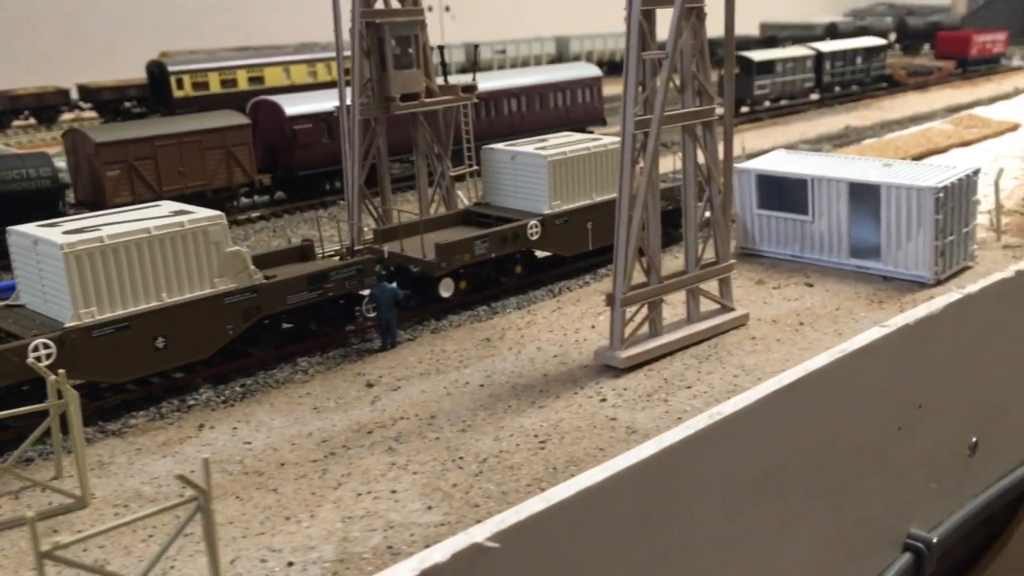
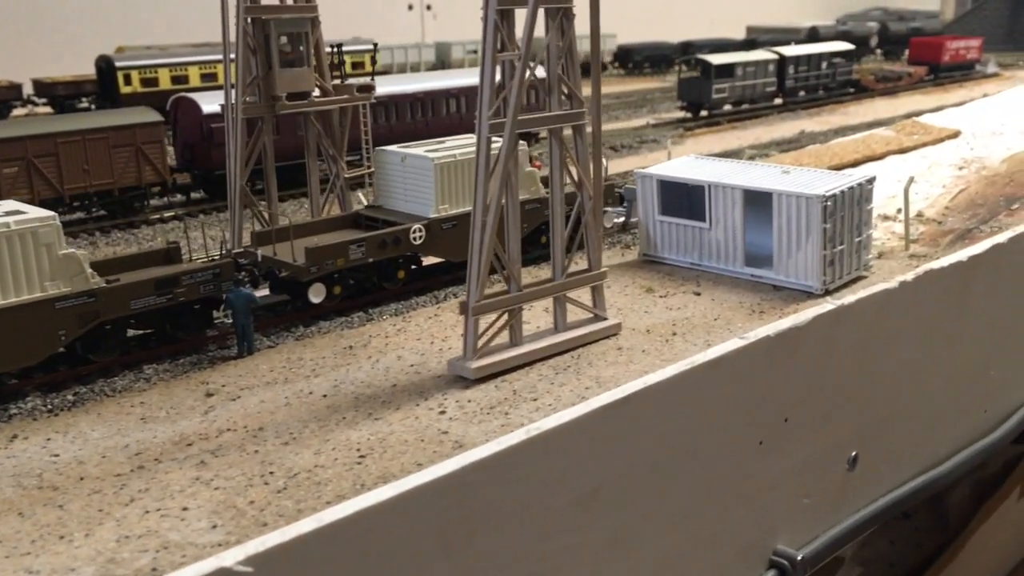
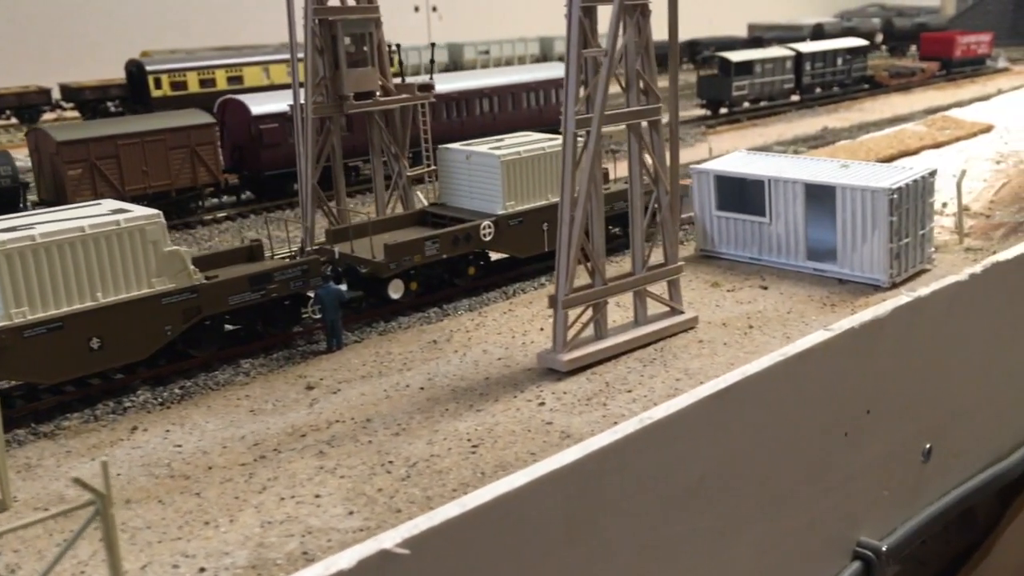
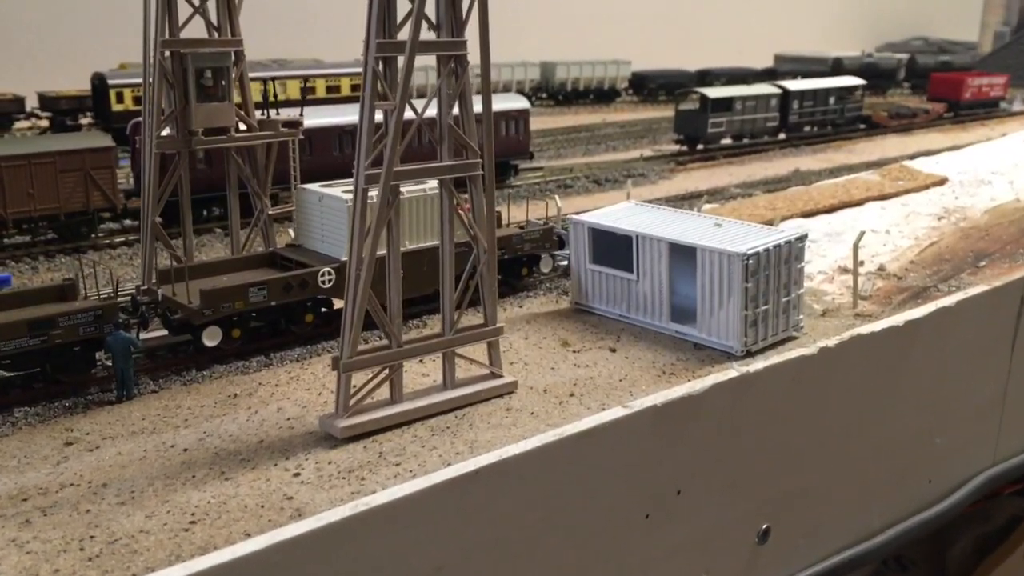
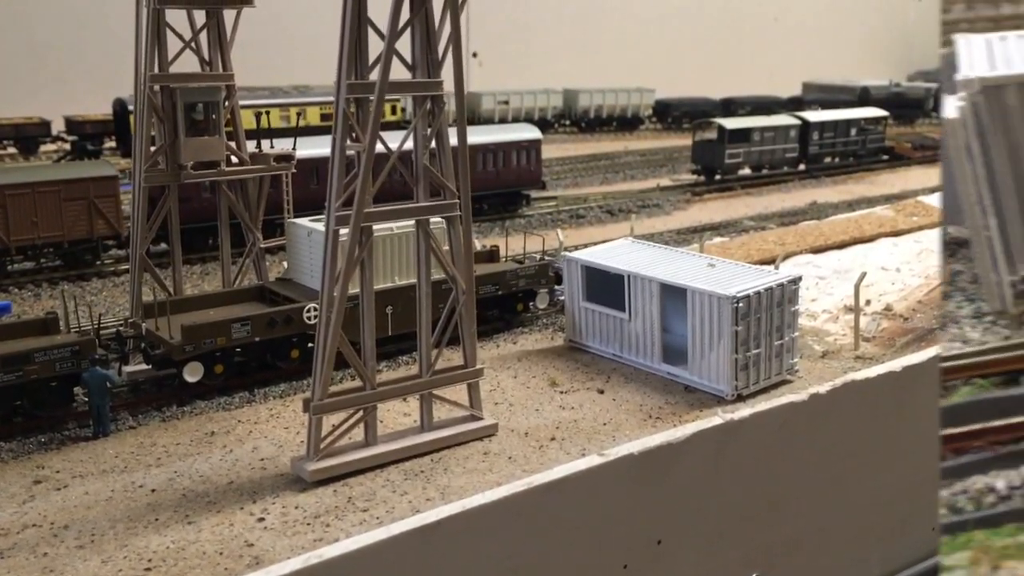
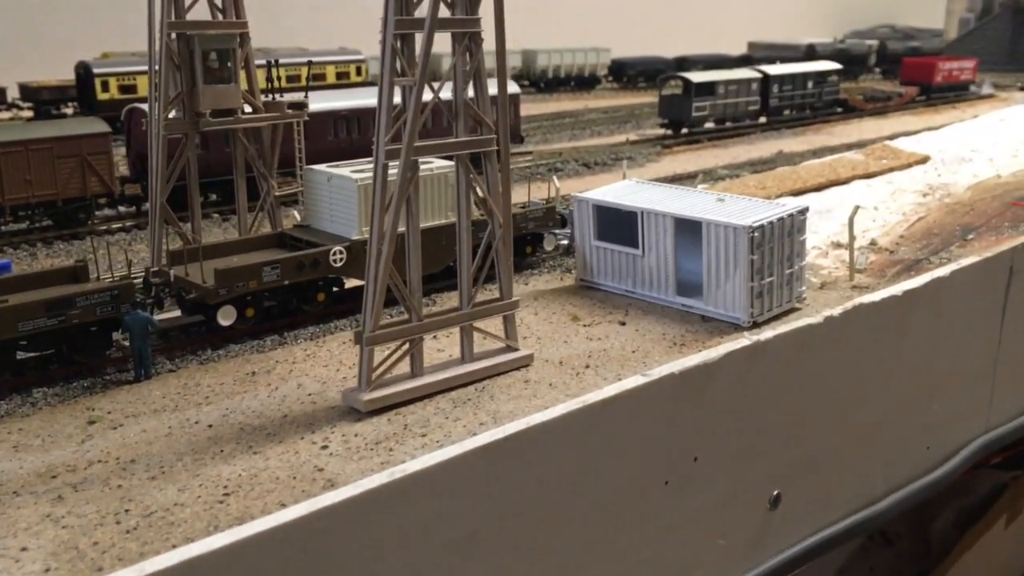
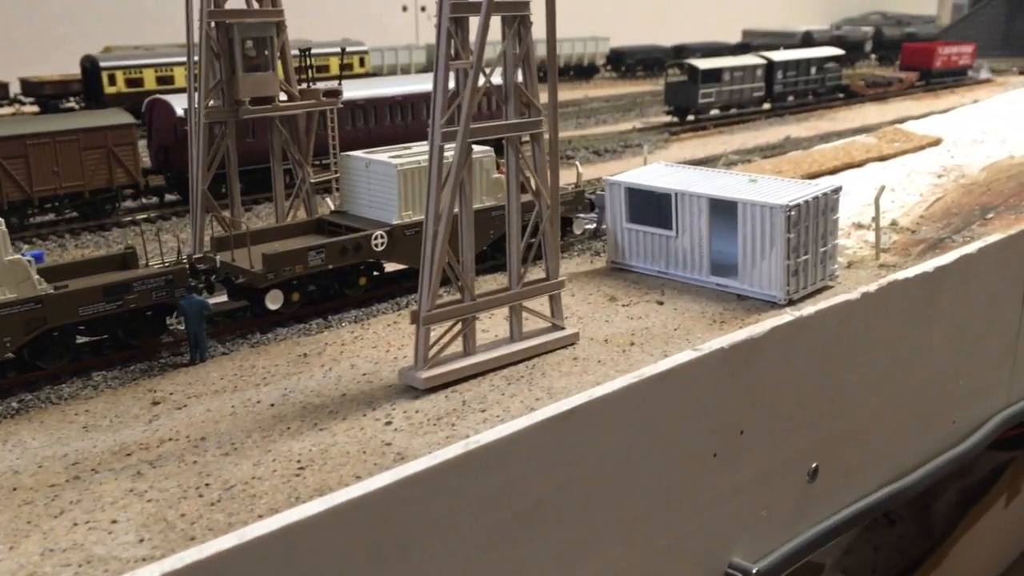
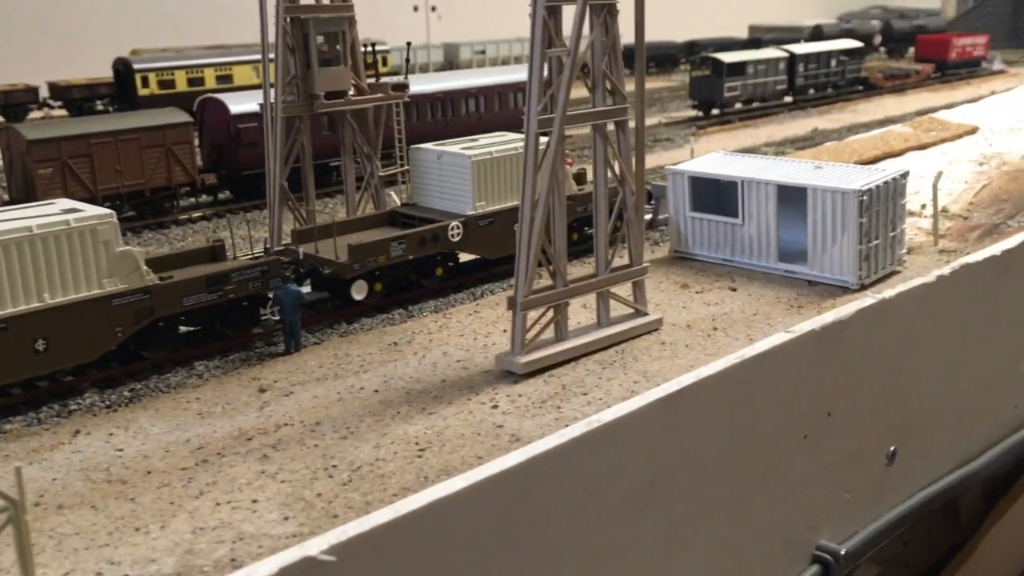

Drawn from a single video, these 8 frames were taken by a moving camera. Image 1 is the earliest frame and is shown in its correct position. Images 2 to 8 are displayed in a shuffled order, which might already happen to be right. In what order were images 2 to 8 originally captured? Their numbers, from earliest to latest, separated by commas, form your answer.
3, 8, 2, 7, 6, 4, 5
